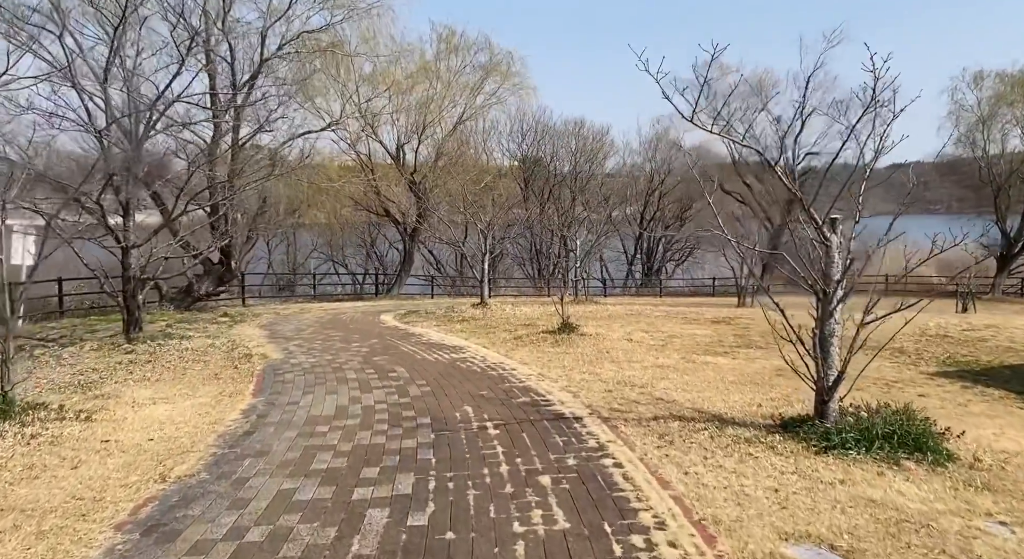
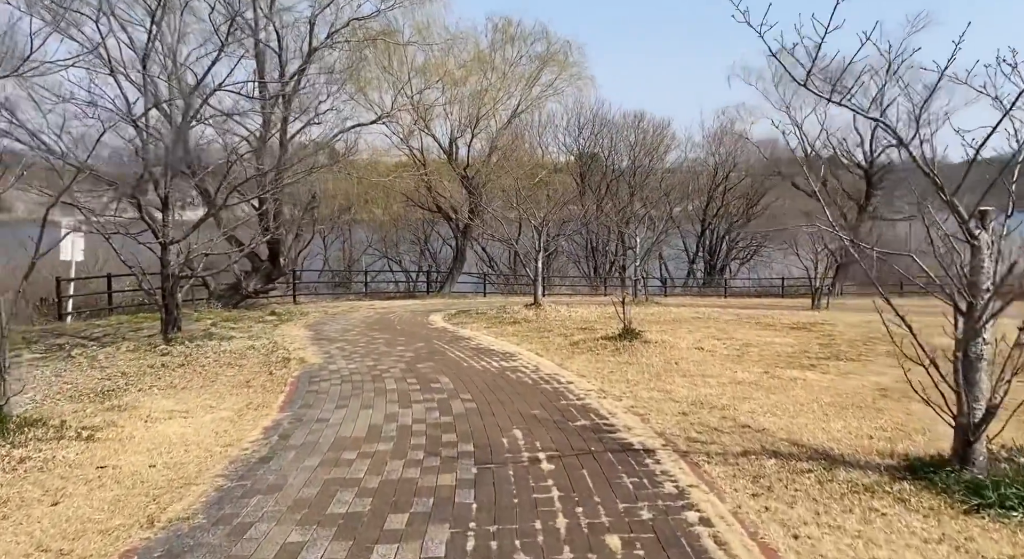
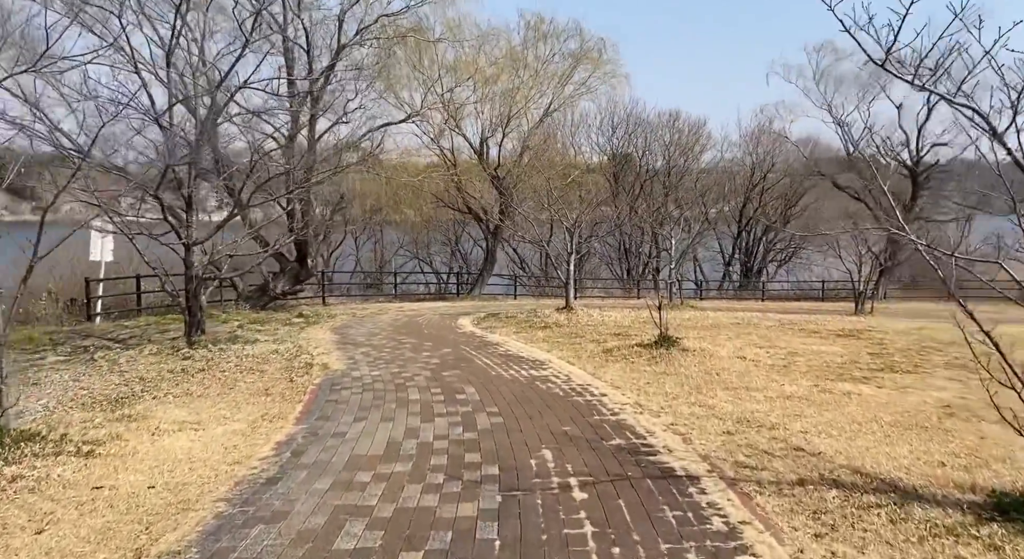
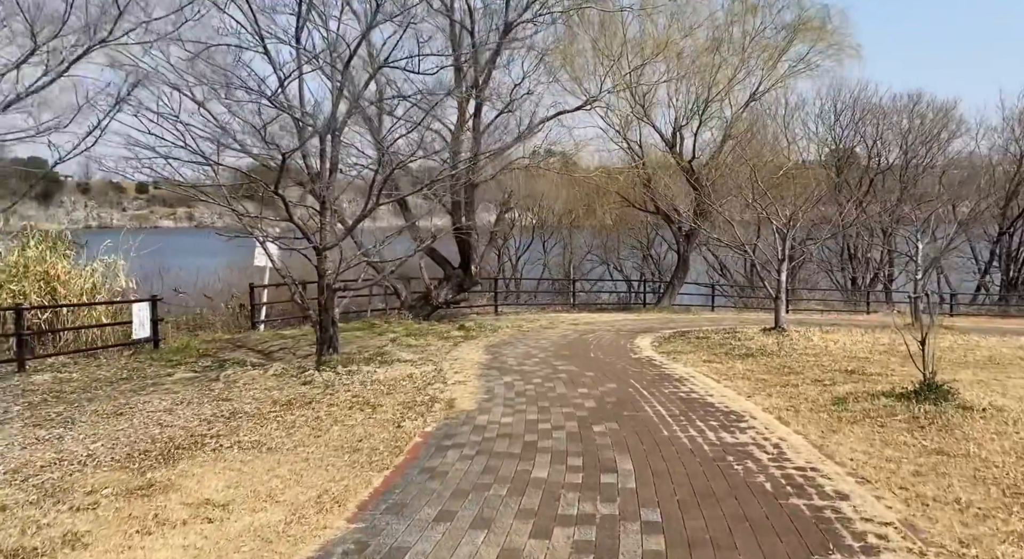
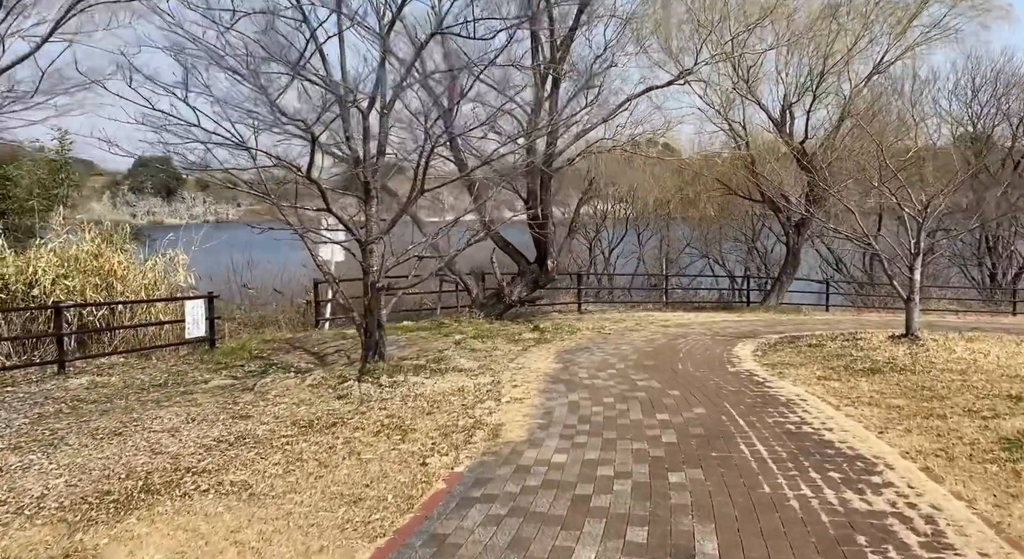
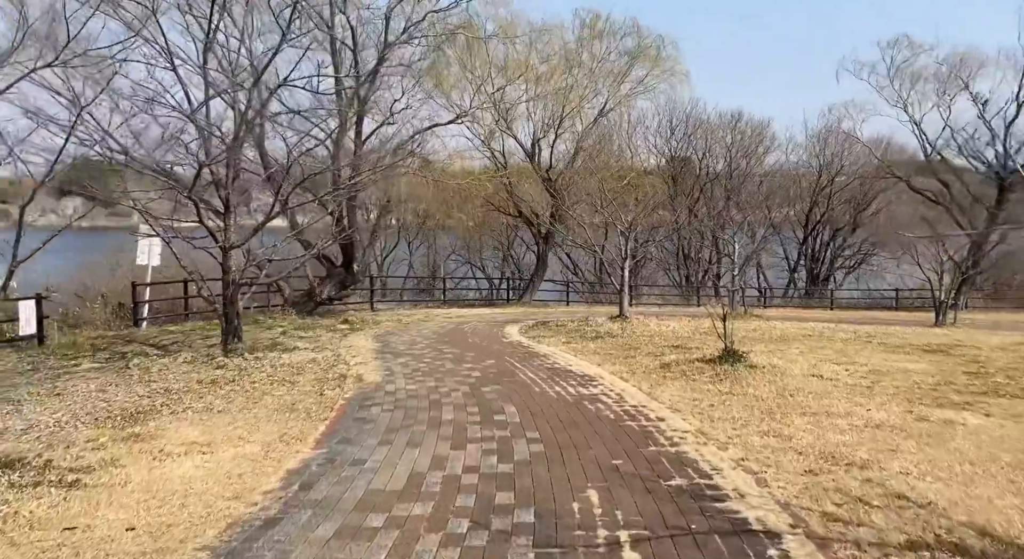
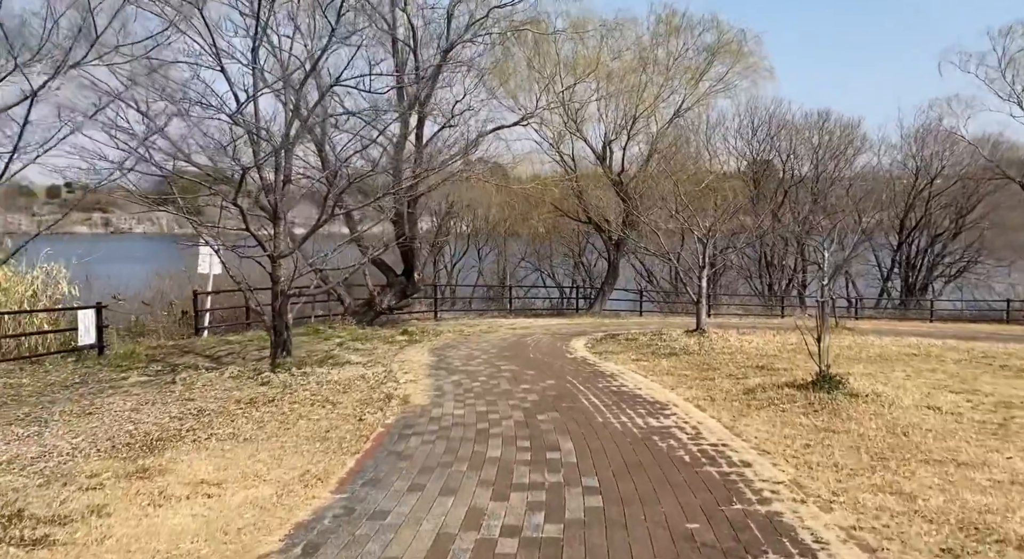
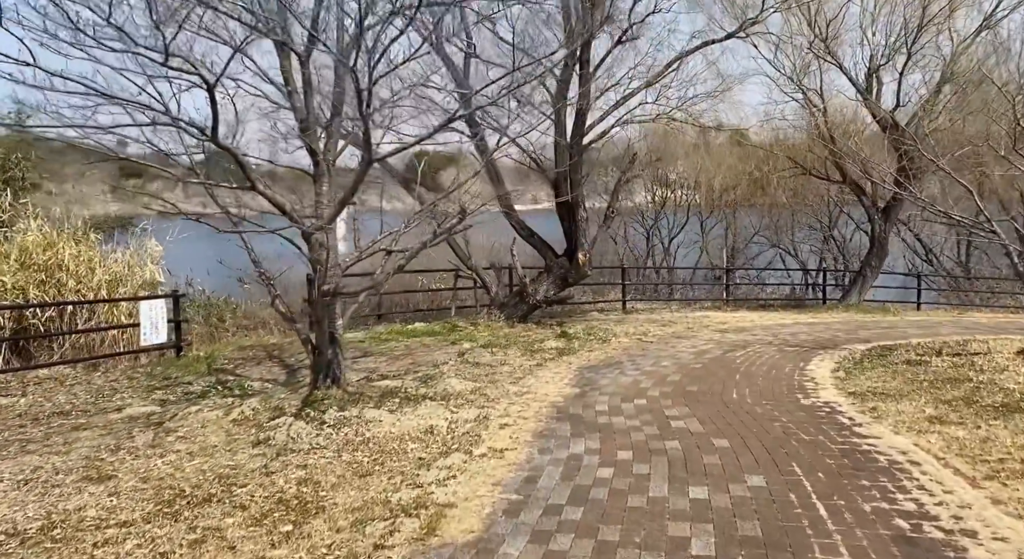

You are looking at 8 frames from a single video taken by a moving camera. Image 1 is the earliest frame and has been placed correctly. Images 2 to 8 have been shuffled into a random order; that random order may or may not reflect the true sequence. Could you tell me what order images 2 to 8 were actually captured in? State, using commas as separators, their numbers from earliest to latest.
2, 3, 6, 7, 4, 5, 8
